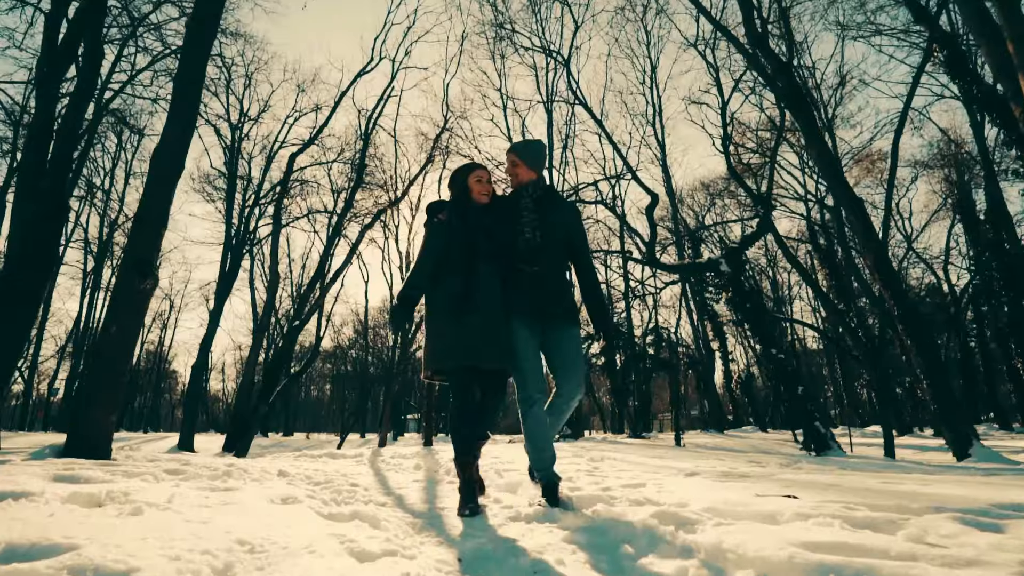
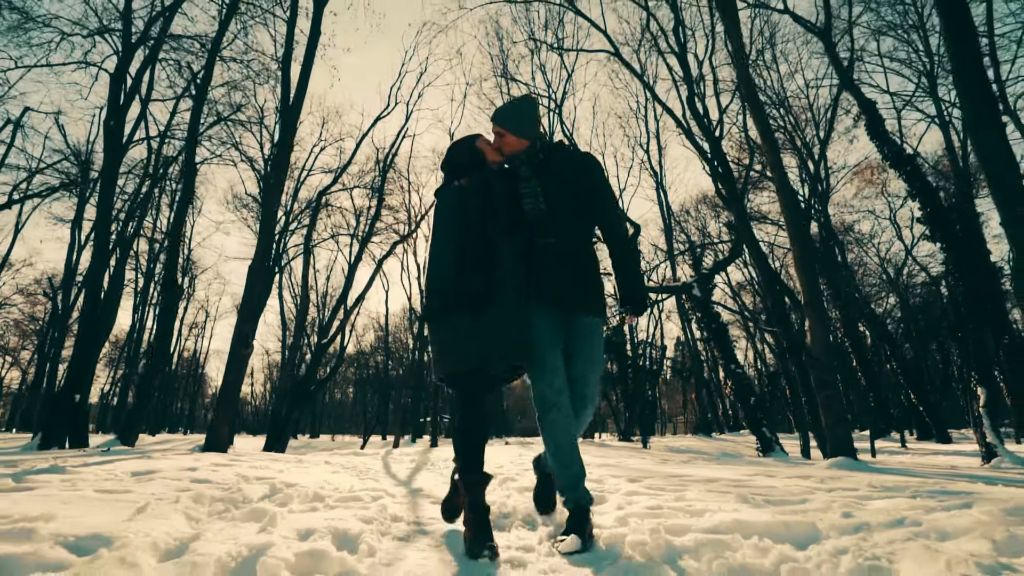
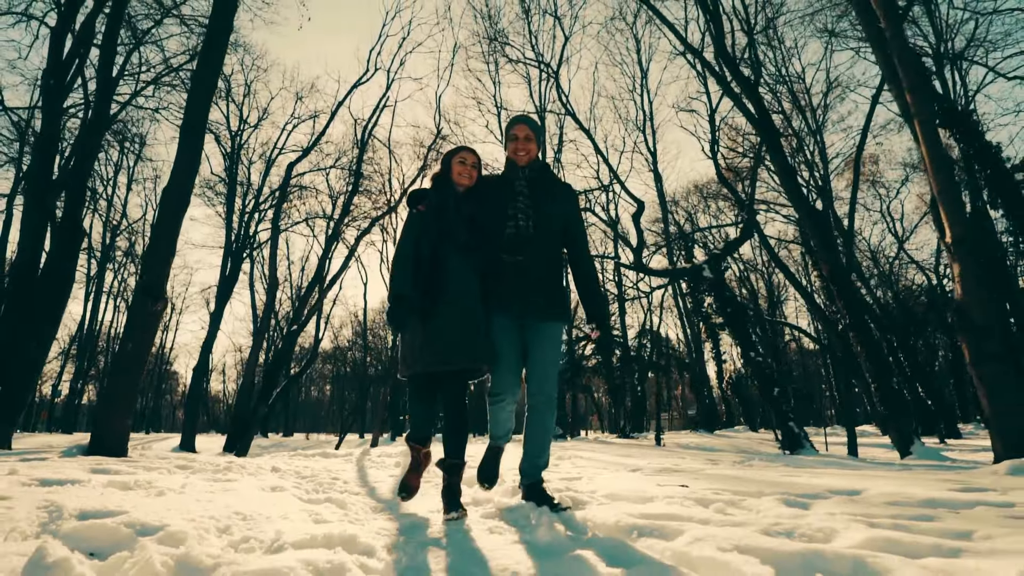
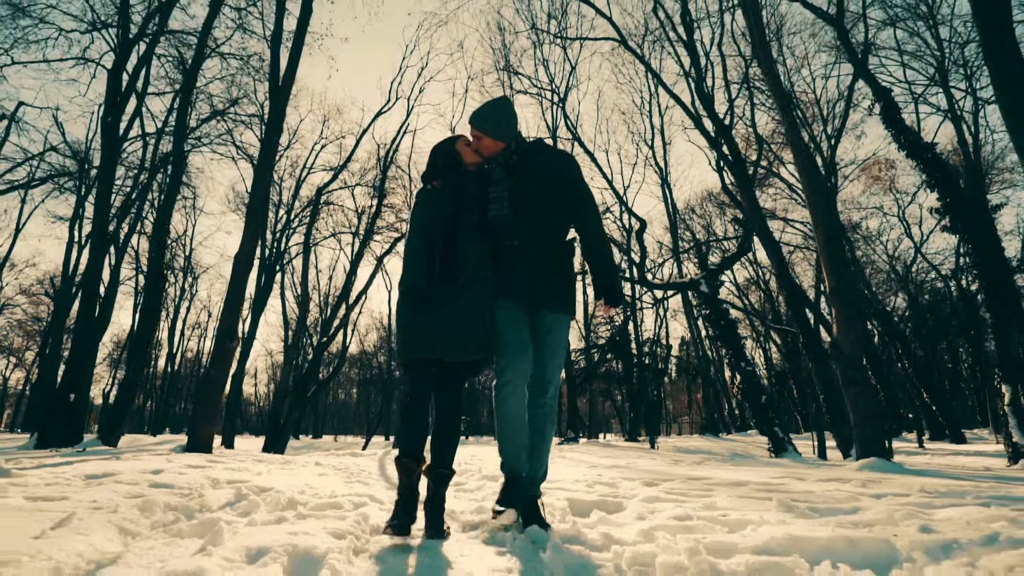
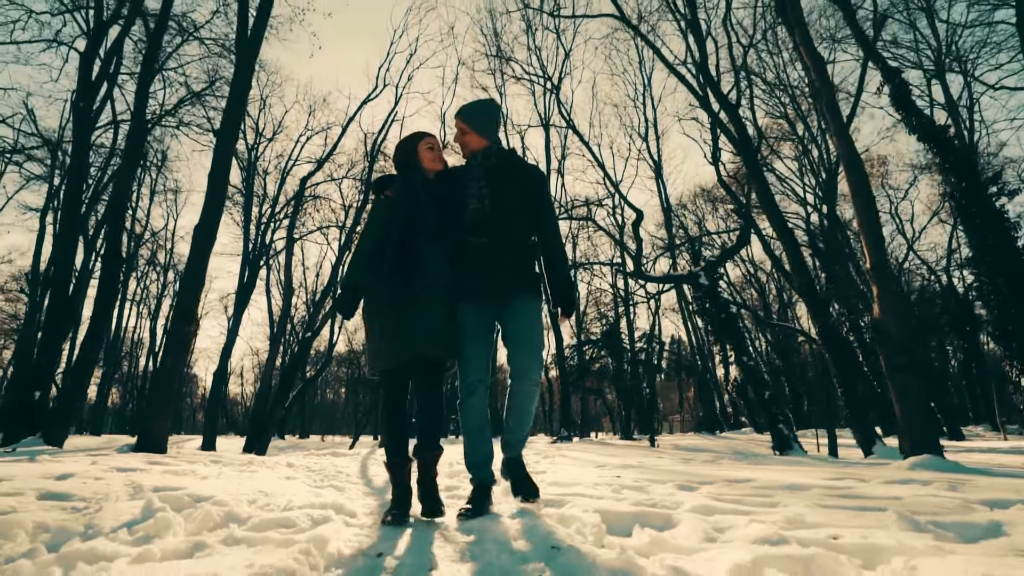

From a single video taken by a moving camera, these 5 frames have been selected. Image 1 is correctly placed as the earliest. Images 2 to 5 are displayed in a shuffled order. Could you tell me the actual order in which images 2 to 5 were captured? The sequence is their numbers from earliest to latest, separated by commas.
3, 5, 4, 2
